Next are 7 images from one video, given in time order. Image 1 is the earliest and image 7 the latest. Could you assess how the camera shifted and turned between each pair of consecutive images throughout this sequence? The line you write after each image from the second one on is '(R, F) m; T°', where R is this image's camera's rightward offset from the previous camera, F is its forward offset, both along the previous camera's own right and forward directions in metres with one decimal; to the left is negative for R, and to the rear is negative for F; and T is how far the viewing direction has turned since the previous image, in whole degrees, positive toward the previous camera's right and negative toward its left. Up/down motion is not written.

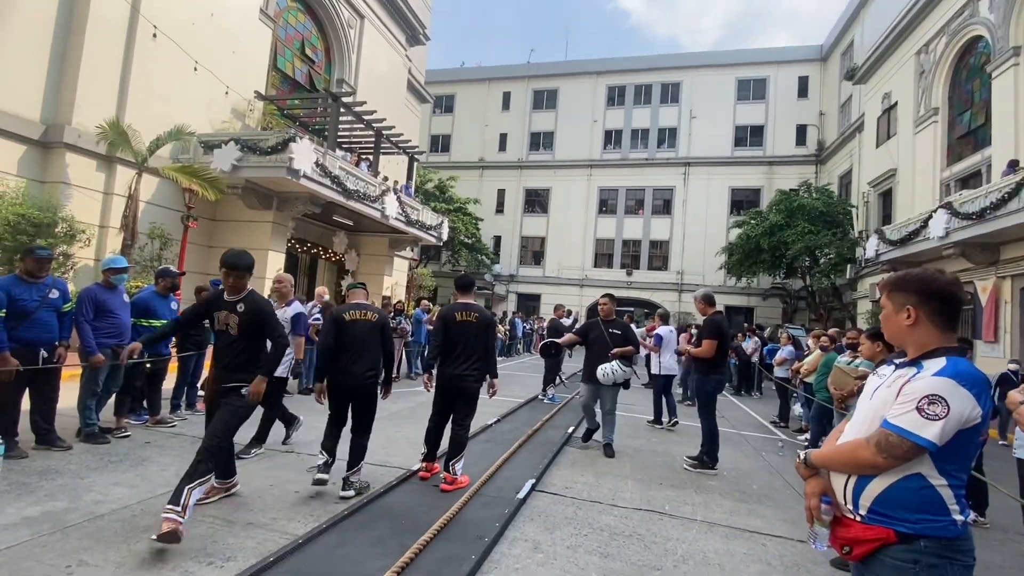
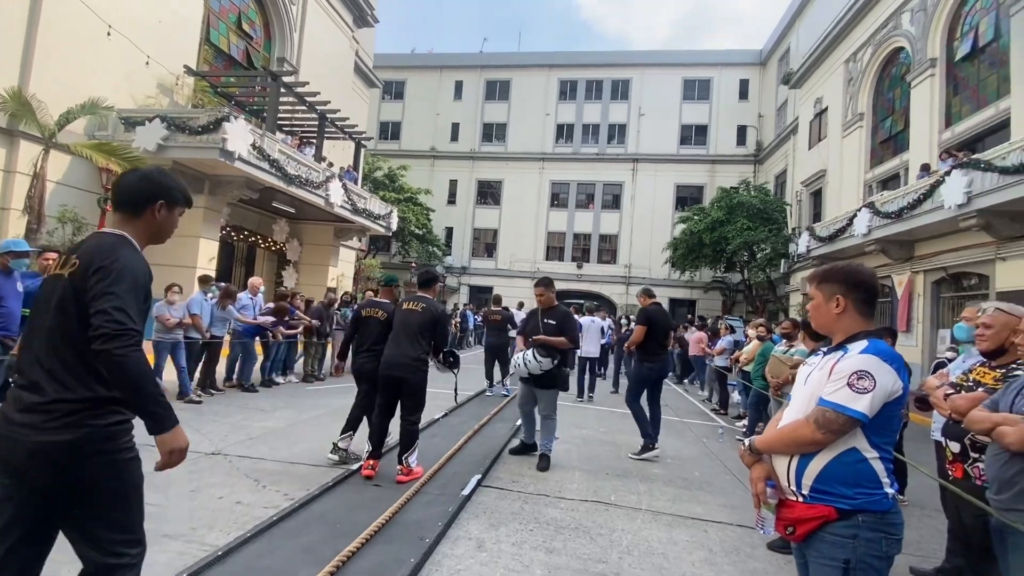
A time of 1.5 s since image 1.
(+0.1, +0.1) m; +6°
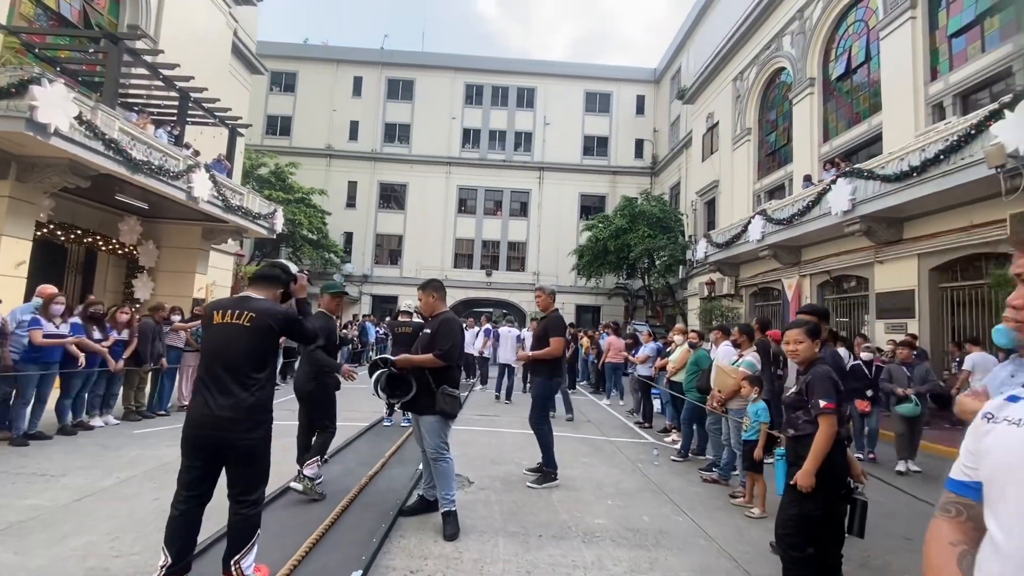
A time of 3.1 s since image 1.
(+0.1, +1.2) m; +11°
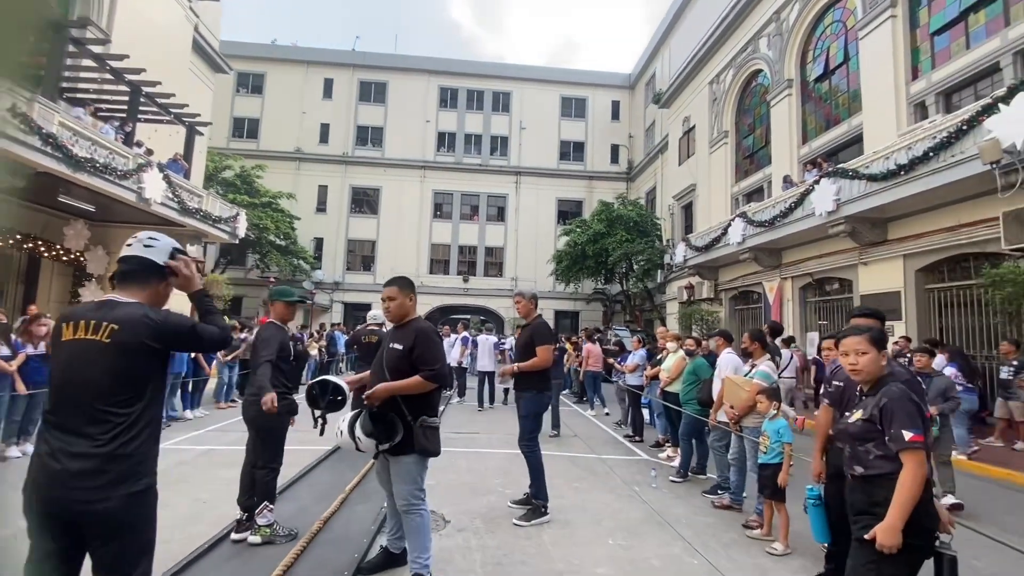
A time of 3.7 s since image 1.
(0.0, +0.6) m; +3°
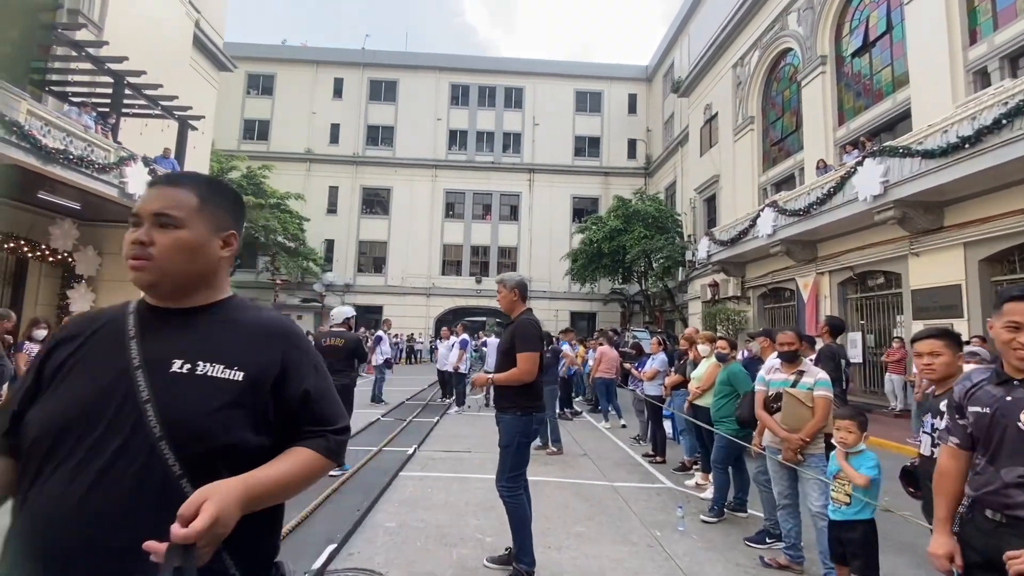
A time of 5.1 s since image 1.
(+0.3, +1.1) m; -2°
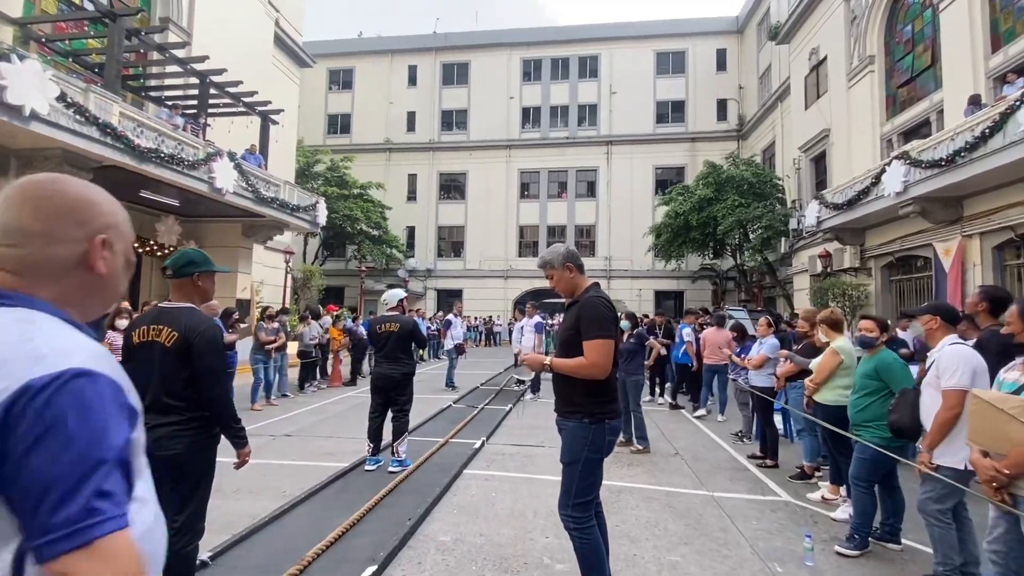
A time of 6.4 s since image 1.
(+0.1, +0.8) m; -10°
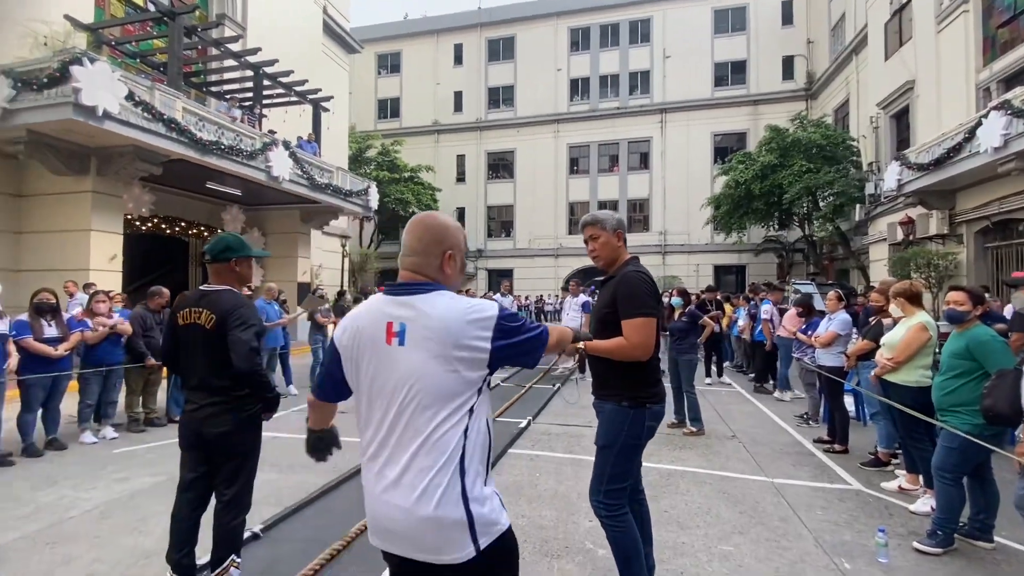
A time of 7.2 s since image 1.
(+0.1, +0.1) m; -6°
